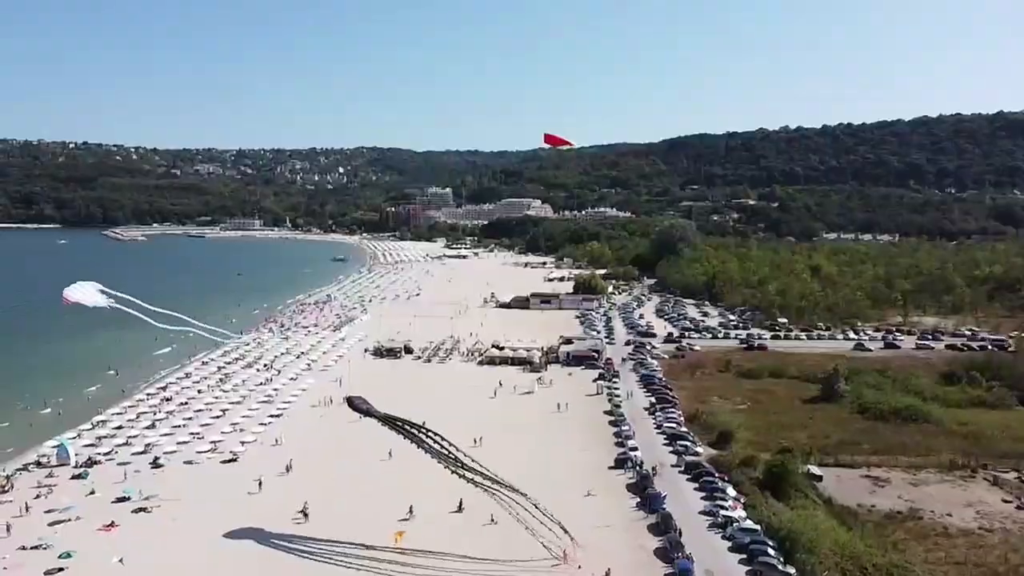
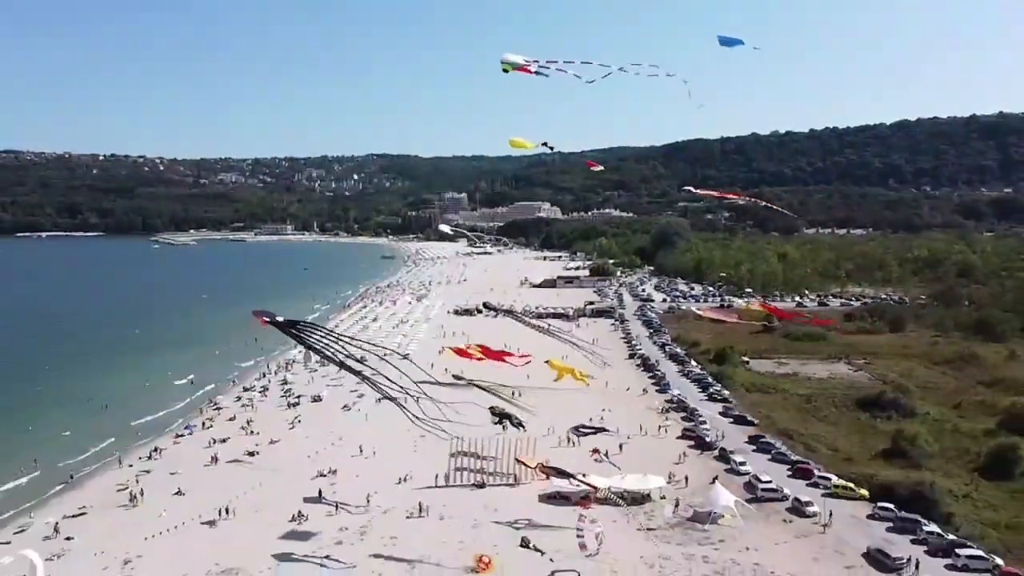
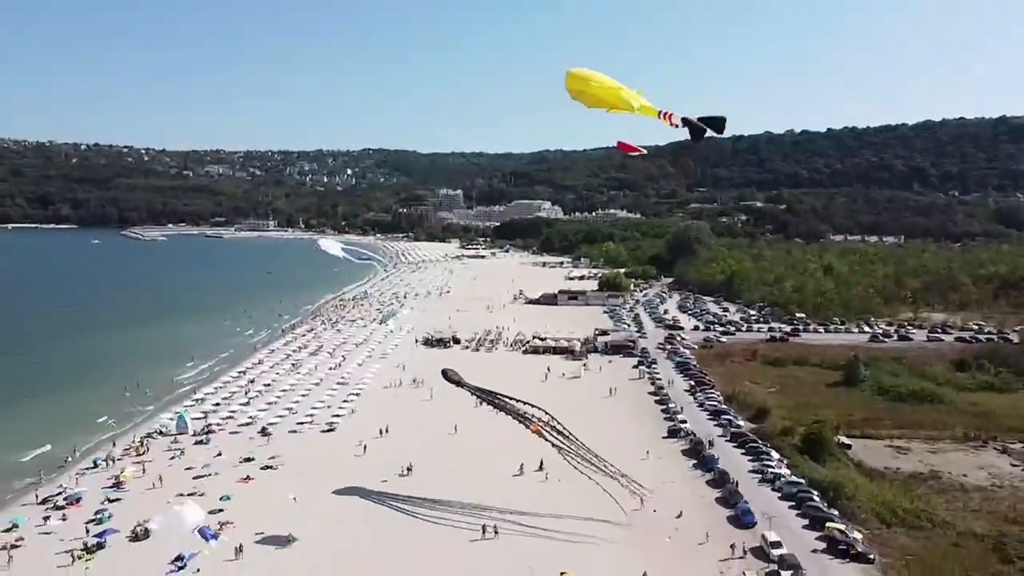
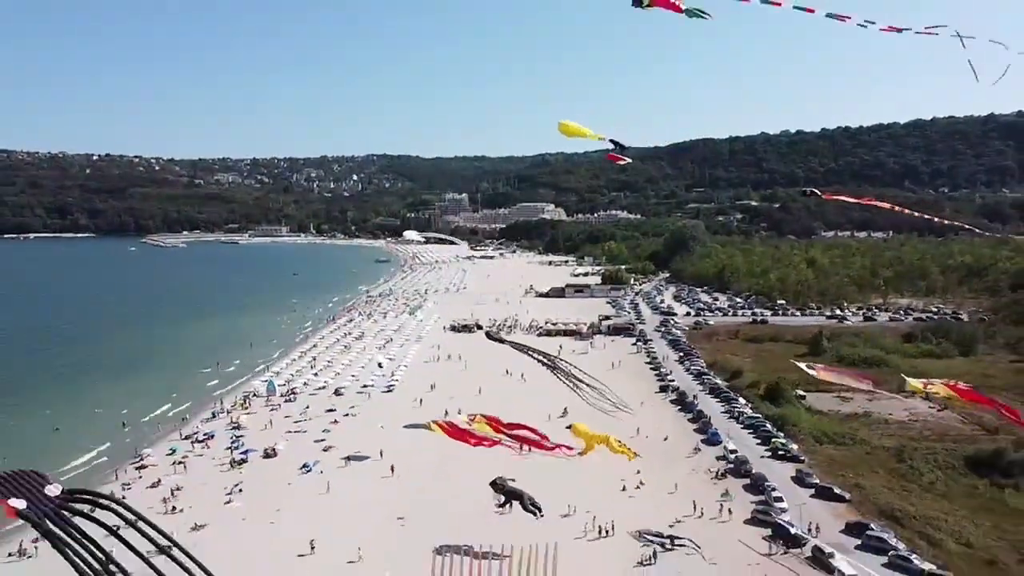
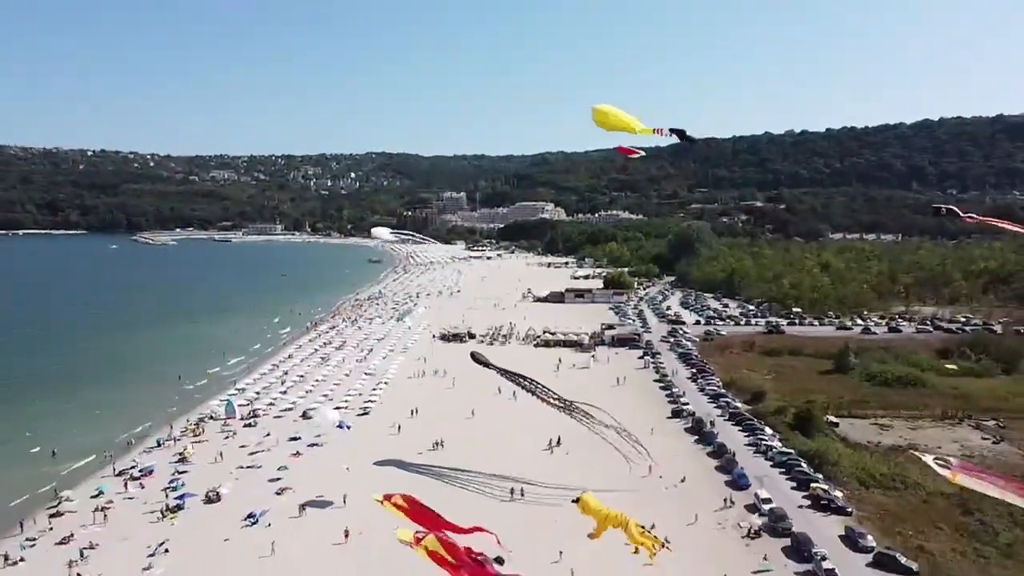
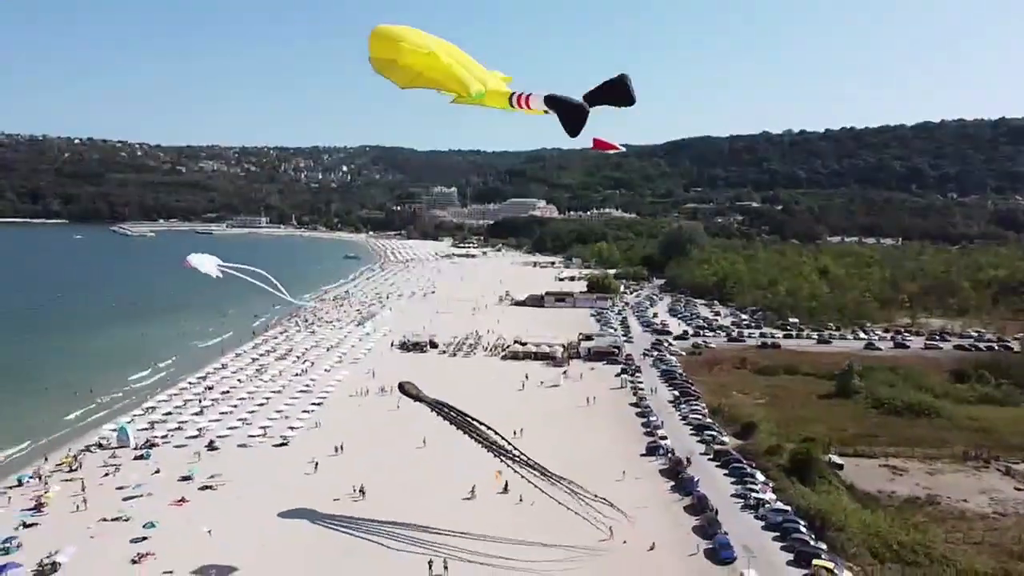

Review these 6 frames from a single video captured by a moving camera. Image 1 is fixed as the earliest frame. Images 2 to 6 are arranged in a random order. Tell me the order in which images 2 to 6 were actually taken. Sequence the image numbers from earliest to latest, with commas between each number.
6, 3, 5, 4, 2
